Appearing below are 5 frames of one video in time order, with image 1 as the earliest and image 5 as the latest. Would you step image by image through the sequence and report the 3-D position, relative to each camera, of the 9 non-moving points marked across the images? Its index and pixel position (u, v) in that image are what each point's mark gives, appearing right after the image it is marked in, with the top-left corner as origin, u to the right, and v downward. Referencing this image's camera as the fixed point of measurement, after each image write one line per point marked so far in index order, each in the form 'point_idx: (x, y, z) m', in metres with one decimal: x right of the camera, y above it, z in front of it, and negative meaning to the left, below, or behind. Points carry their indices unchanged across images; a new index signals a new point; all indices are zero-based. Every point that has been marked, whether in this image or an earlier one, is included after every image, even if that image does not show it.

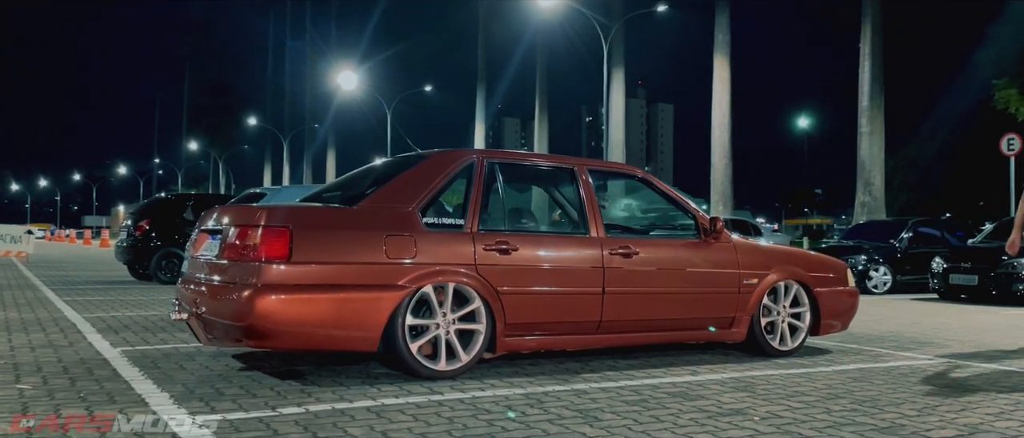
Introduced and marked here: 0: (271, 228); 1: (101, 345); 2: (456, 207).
0: (-1.4, 0.0, +5.4) m
1: (-3.4, -1.0, +7.3) m
2: (-0.4, +0.1, +6.0) m
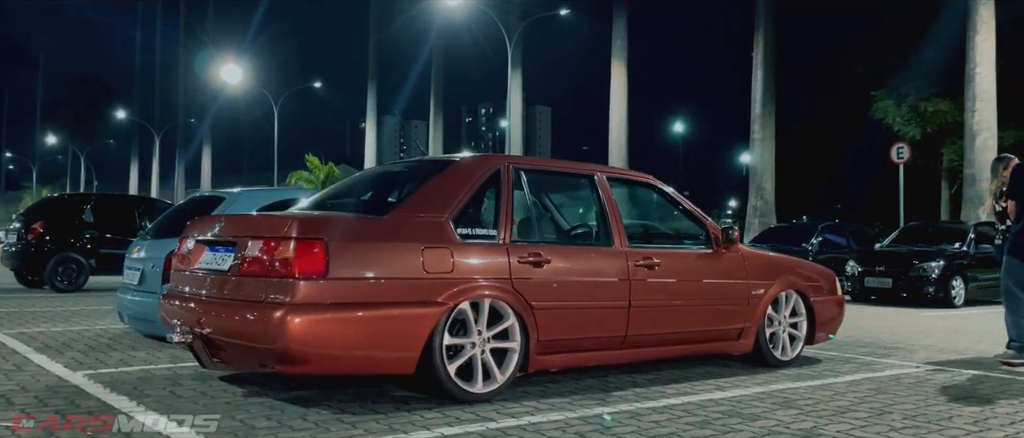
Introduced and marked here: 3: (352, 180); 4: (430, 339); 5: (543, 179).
0: (-1.1, -0.1, +4.9) m
1: (-3.3, -1.1, +6.5) m
2: (-0.2, 0.0, +5.6) m
3: (-1.2, +0.3, +6.7) m
4: (-0.5, -0.7, +5.2) m
5: (+0.2, +0.3, +6.1) m
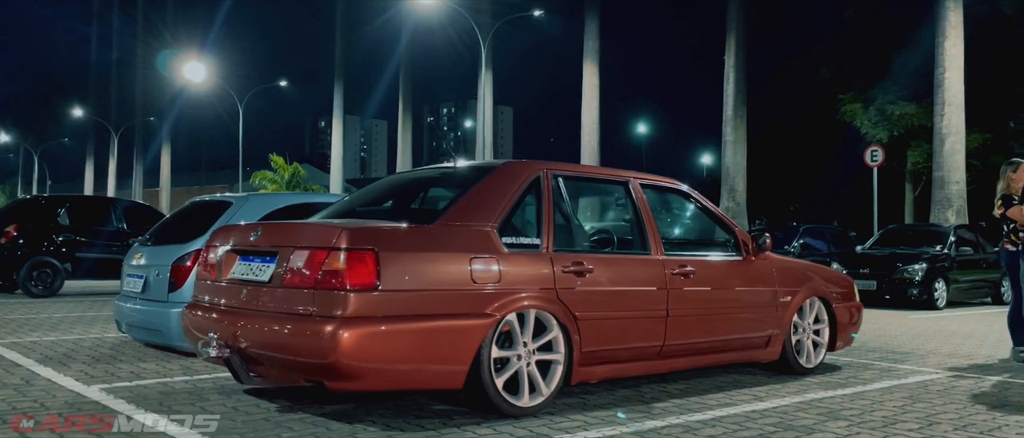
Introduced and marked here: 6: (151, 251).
0: (-0.8, -0.2, +4.7) m
1: (-3.1, -1.1, +6.2) m
2: (+0.1, 0.0, +5.5) m
3: (-1.0, +0.2, +6.5) m
4: (-0.2, -0.7, +5.0) m
5: (+0.5, +0.2, +6.0) m
6: (-3.2, -0.3, +8.0) m
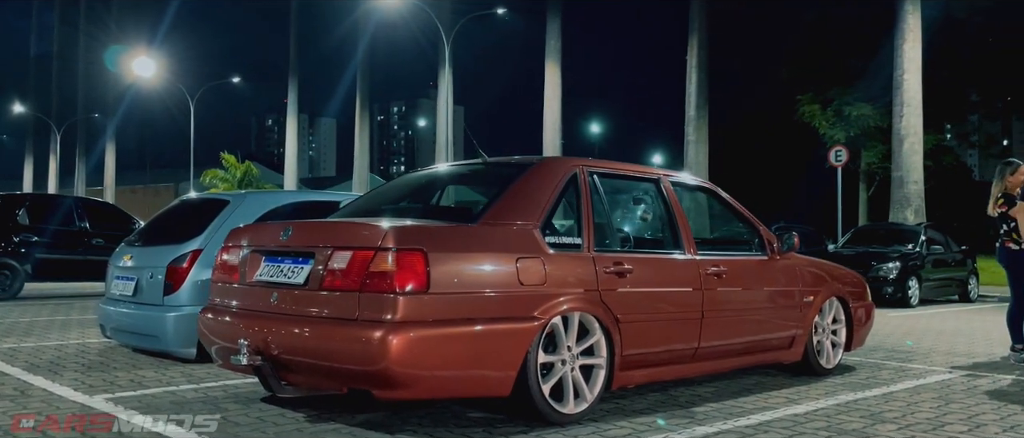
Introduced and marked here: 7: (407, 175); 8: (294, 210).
0: (-0.6, -0.1, +4.4) m
1: (-2.9, -1.1, +5.8) m
2: (+0.3, 0.0, +5.3) m
3: (-0.8, +0.2, +6.3) m
4: (+0.1, -0.7, +4.8) m
5: (+0.7, +0.2, +5.8) m
6: (-3.1, -0.3, +7.6) m
7: (-0.8, +0.3, +6.4) m
8: (-2.0, +0.1, +8.0) m
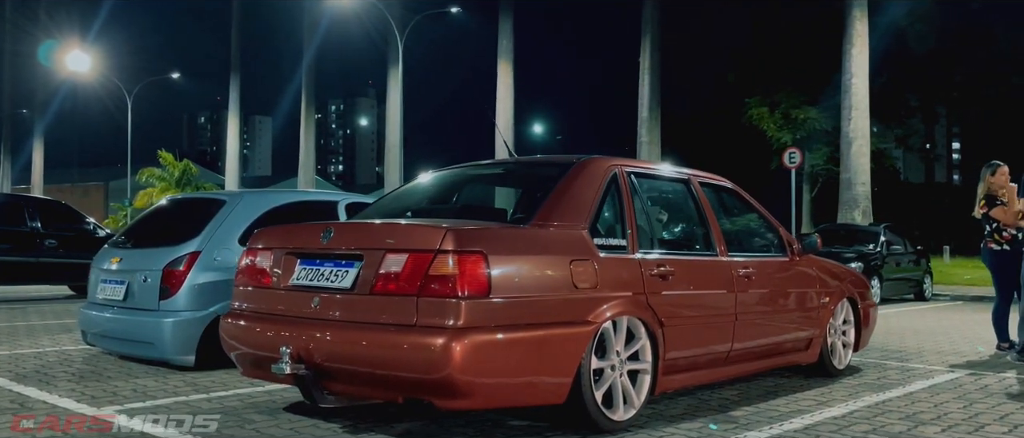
0: (-0.3, -0.2, +4.2) m
1: (-2.7, -1.1, +5.5) m
2: (+0.6, 0.0, +5.1) m
3: (-0.6, +0.2, +6.0) m
4: (+0.3, -0.7, +4.6) m
5: (+0.9, +0.2, +5.7) m
6: (-3.1, -0.3, +7.2) m
7: (-0.6, +0.3, +6.2) m
8: (-2.0, +0.1, +7.7) m
